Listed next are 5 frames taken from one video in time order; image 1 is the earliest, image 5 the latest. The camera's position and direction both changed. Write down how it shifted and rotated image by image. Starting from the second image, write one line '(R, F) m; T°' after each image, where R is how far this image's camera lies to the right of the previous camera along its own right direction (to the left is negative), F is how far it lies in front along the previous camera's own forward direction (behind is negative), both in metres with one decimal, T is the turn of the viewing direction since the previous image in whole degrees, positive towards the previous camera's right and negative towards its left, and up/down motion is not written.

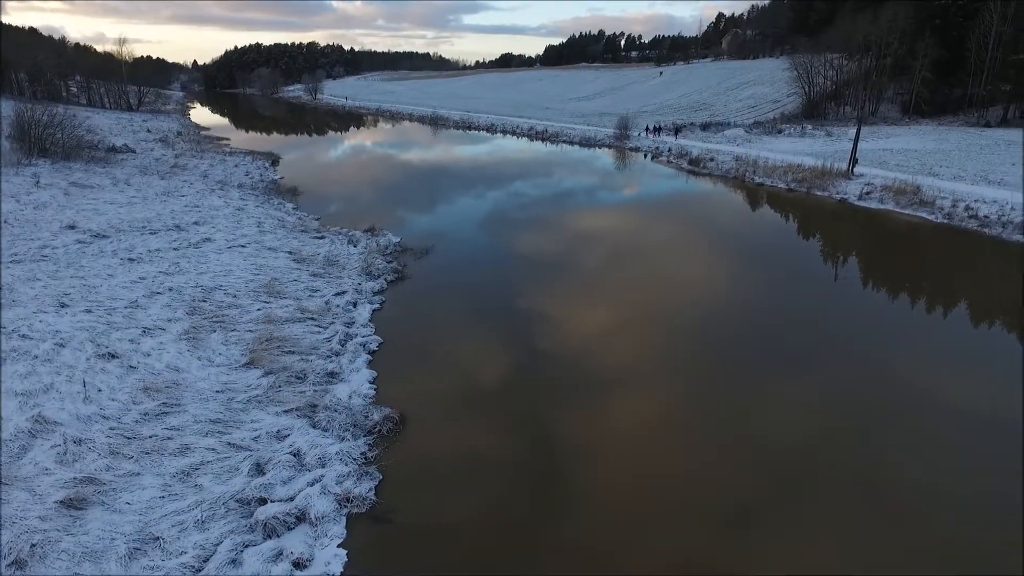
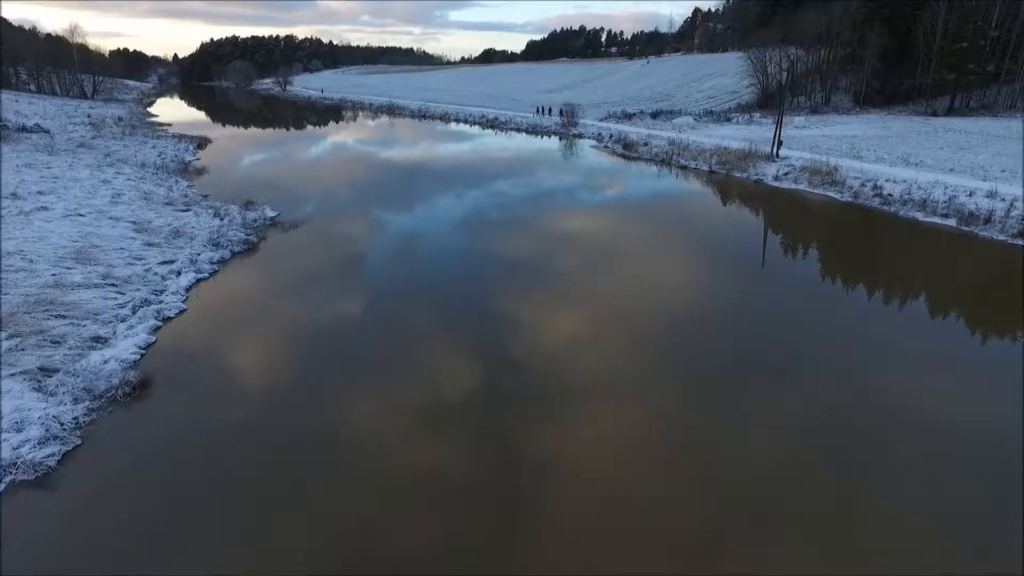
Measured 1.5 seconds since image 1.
(+1.2, +0.3) m; +1°
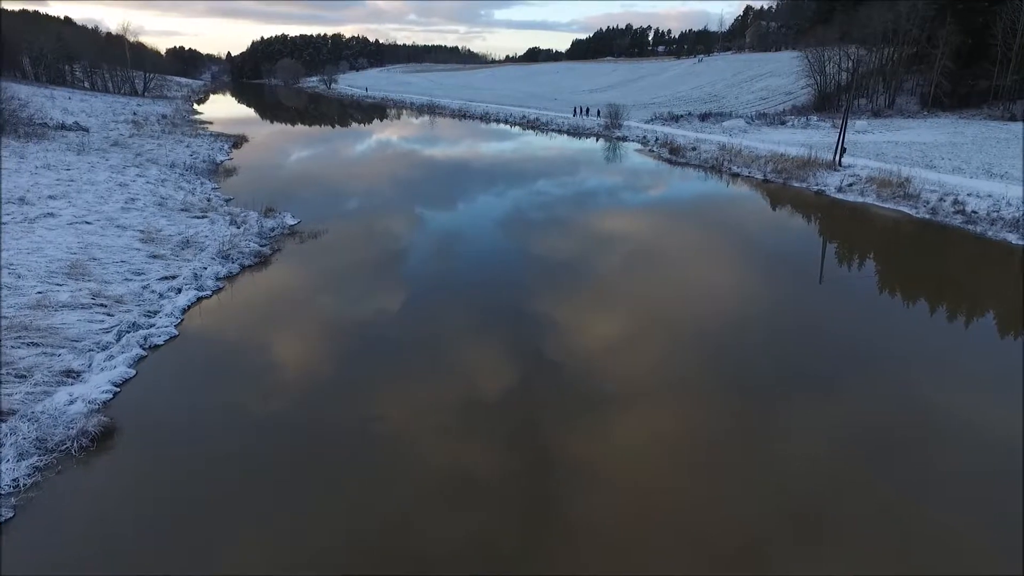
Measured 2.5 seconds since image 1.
(+0.1, +0.6) m; -4°
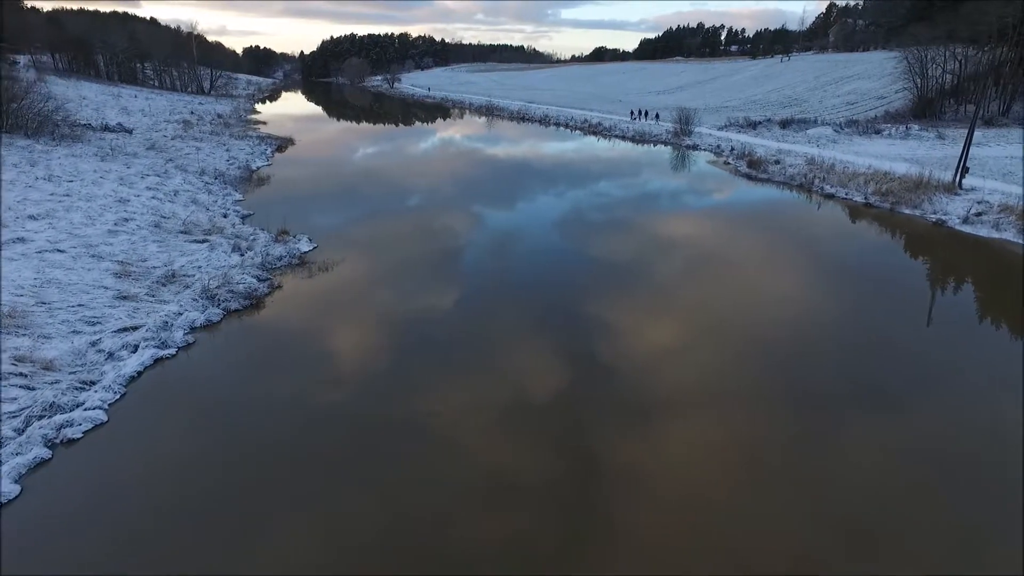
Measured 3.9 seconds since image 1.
(+0.1, +1.1) m; -5°
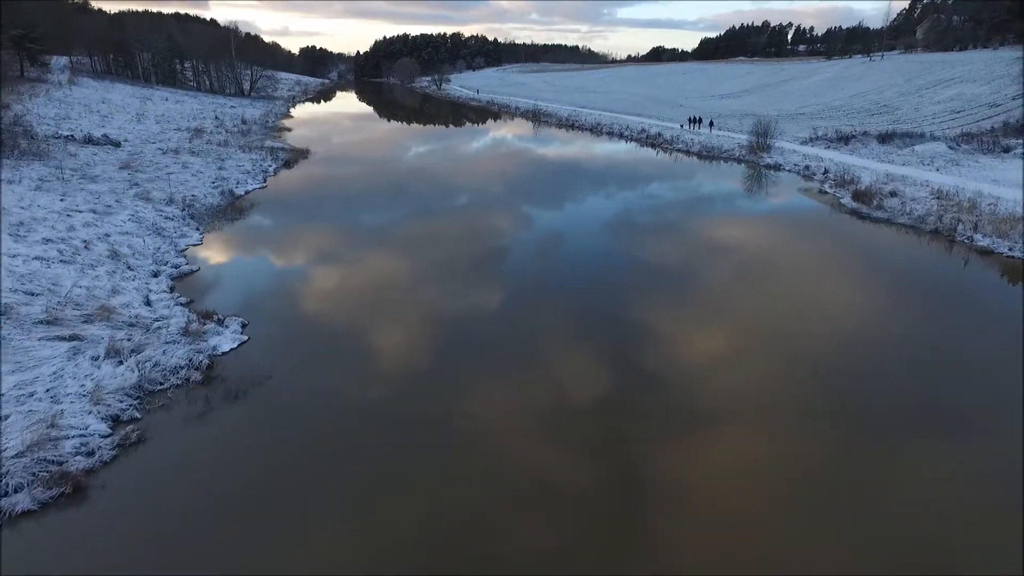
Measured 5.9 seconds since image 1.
(+0.1, +2.0) m; -4°
